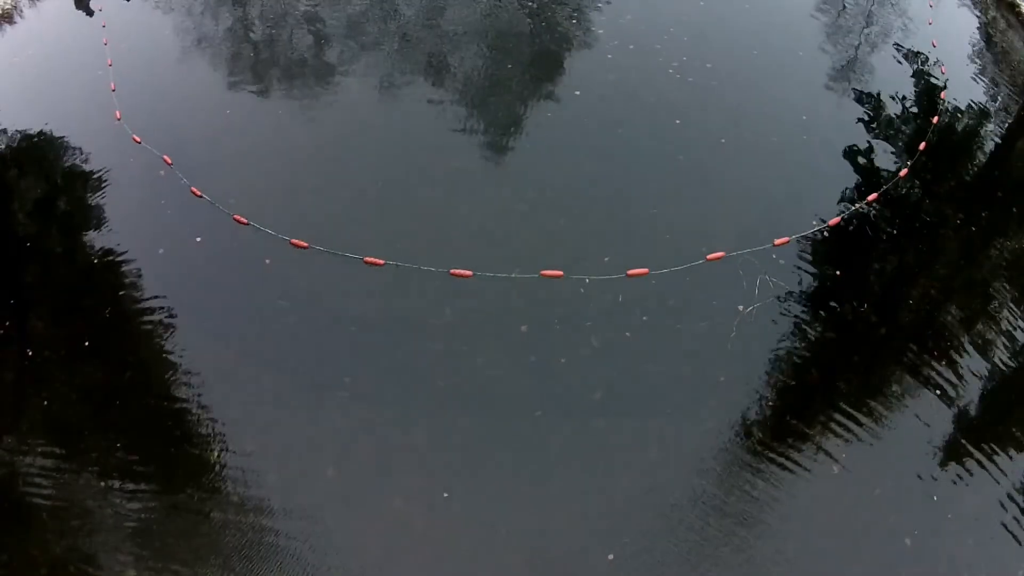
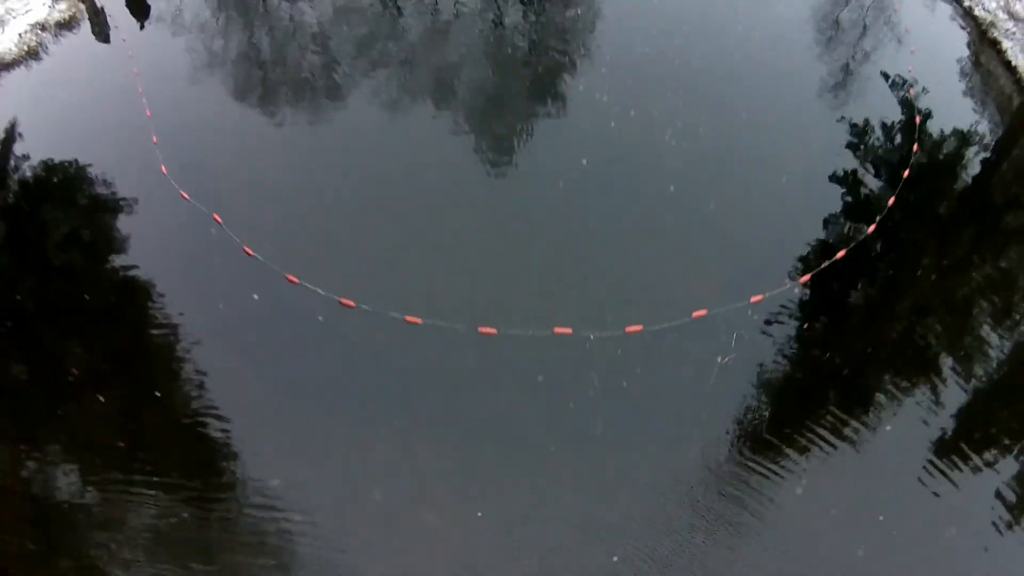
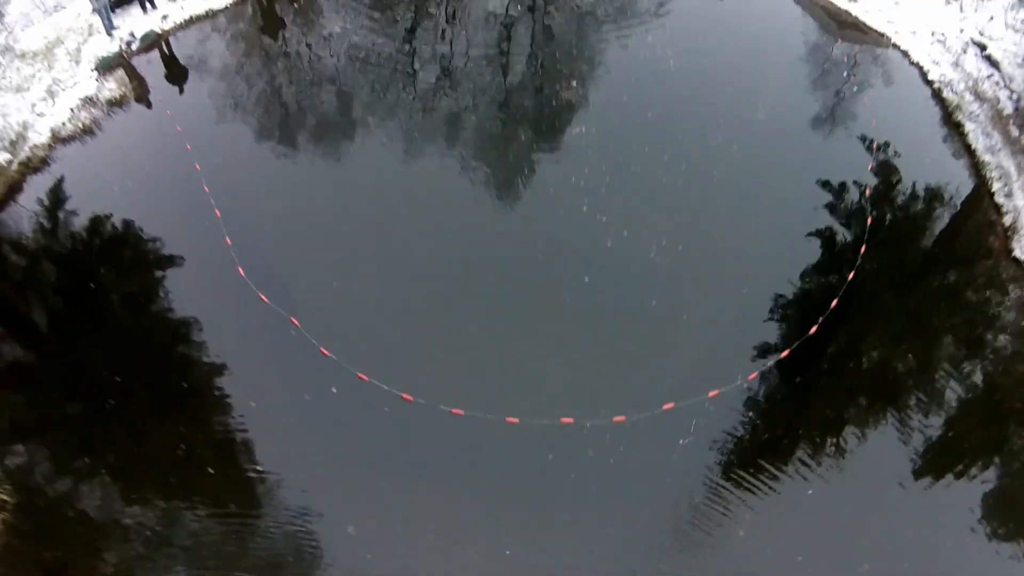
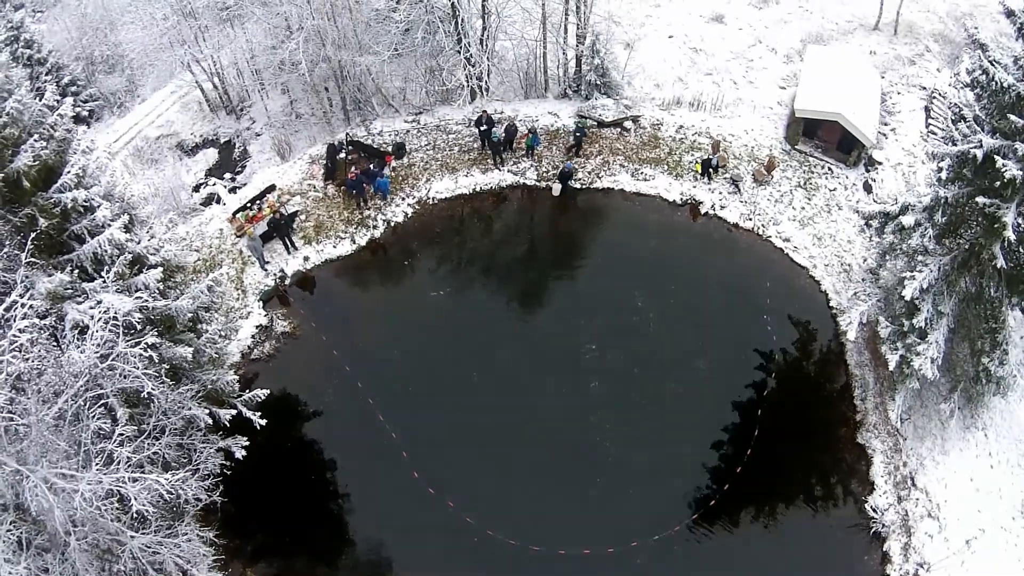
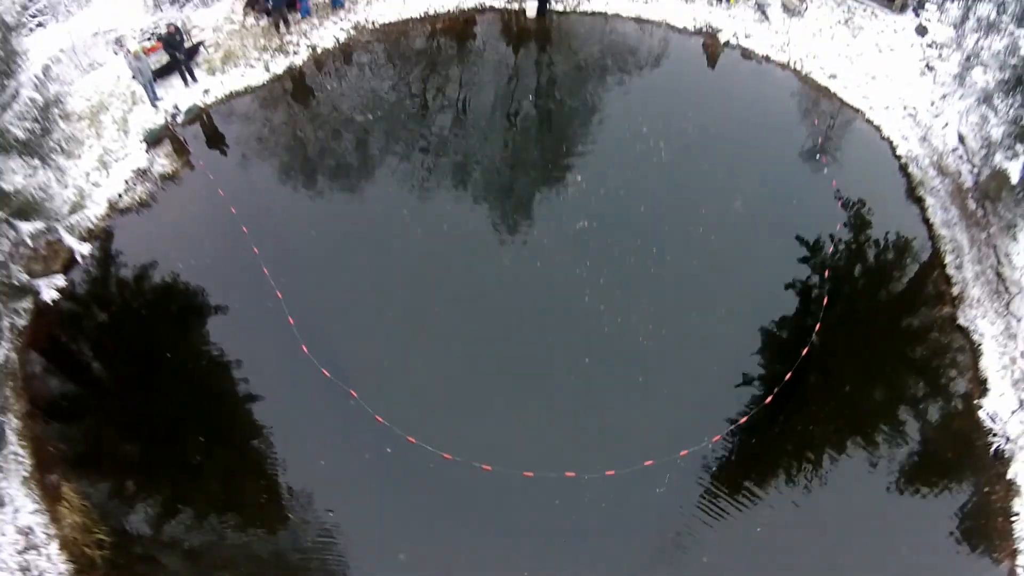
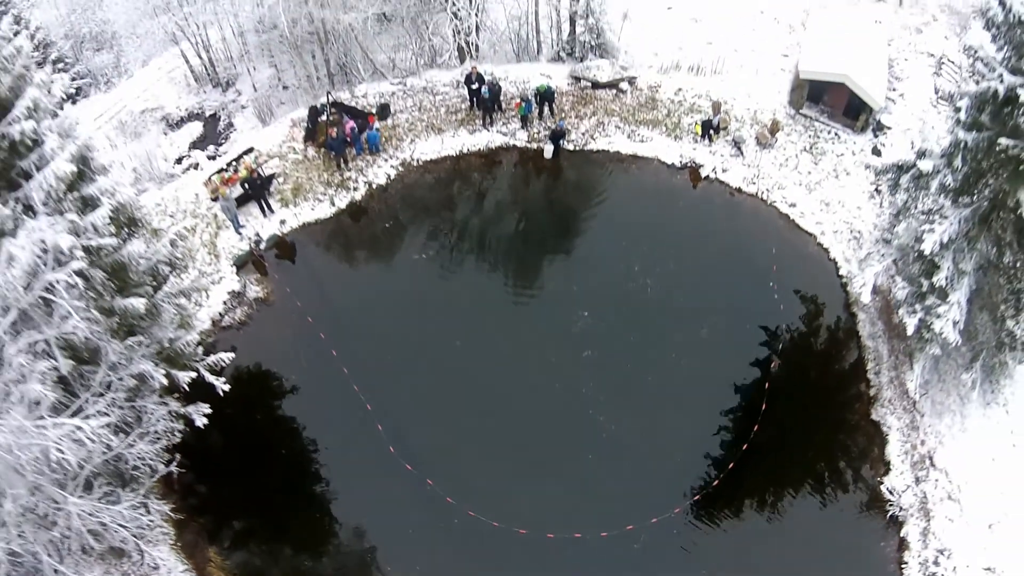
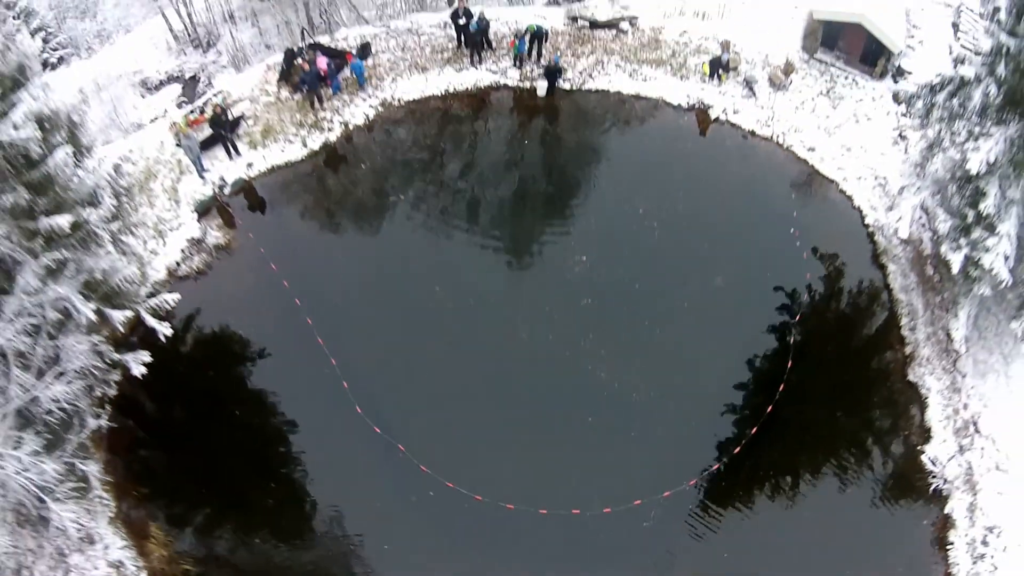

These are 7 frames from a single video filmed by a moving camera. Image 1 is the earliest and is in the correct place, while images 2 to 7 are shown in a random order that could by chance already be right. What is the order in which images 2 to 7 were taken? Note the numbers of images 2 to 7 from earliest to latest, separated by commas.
2, 3, 5, 7, 6, 4
